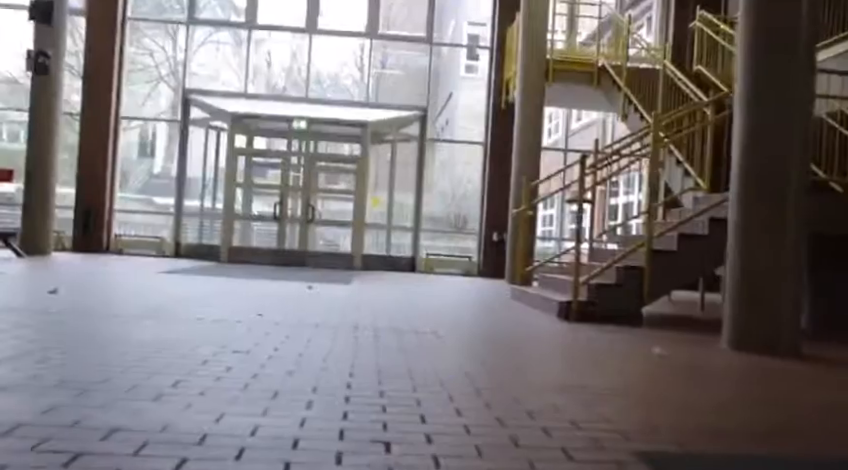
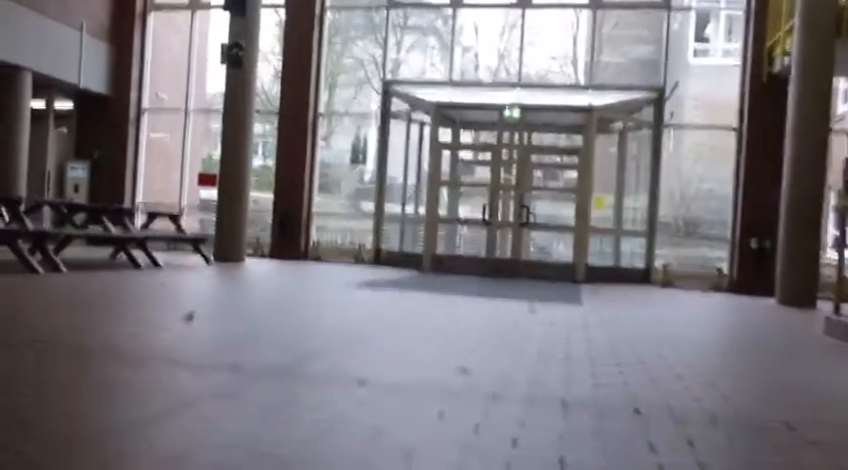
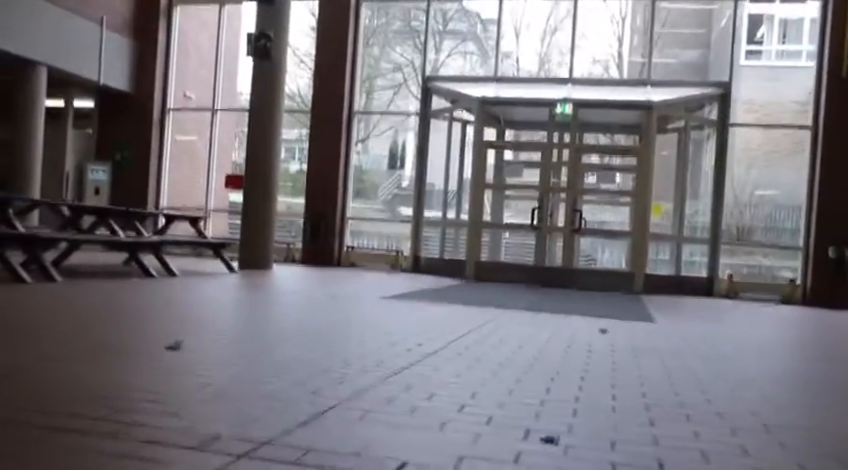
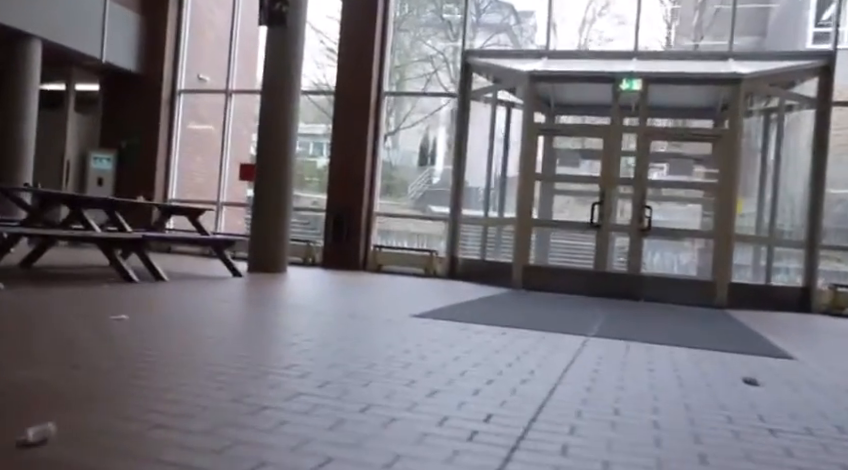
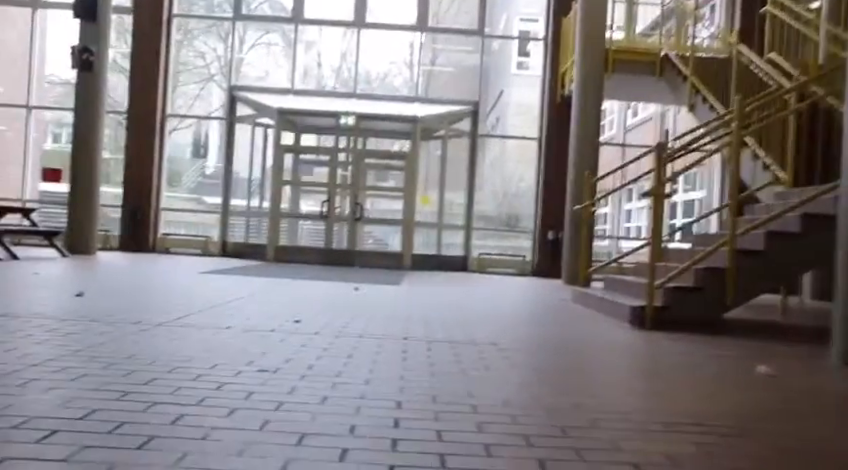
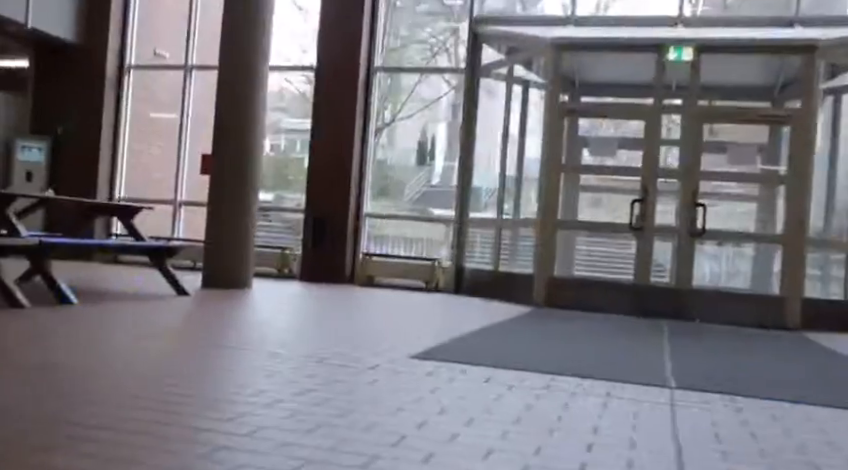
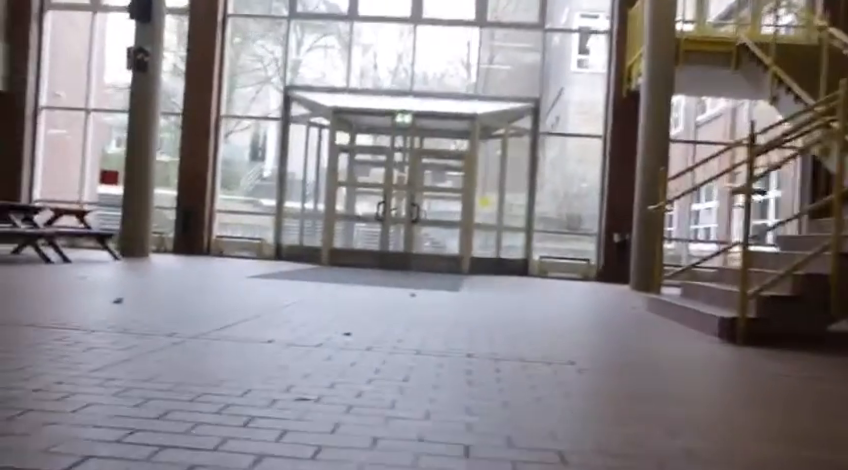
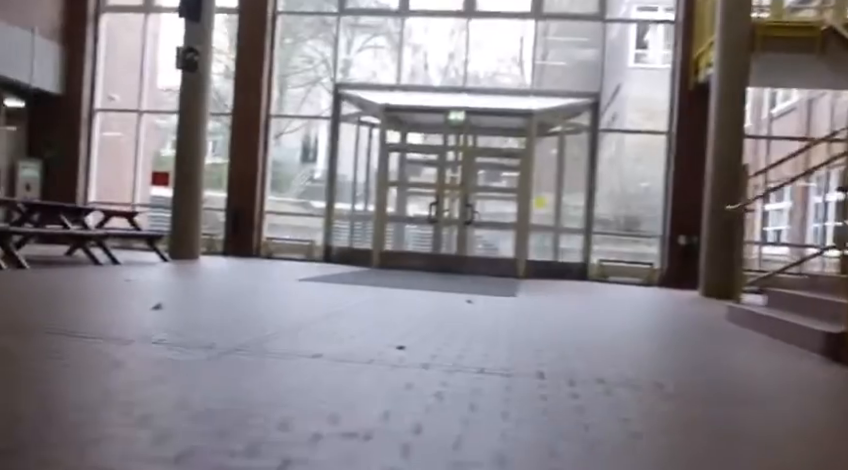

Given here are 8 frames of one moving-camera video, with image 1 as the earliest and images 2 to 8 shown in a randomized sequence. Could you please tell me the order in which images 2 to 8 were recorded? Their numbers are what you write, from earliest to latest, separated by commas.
5, 7, 8, 2, 3, 4, 6
